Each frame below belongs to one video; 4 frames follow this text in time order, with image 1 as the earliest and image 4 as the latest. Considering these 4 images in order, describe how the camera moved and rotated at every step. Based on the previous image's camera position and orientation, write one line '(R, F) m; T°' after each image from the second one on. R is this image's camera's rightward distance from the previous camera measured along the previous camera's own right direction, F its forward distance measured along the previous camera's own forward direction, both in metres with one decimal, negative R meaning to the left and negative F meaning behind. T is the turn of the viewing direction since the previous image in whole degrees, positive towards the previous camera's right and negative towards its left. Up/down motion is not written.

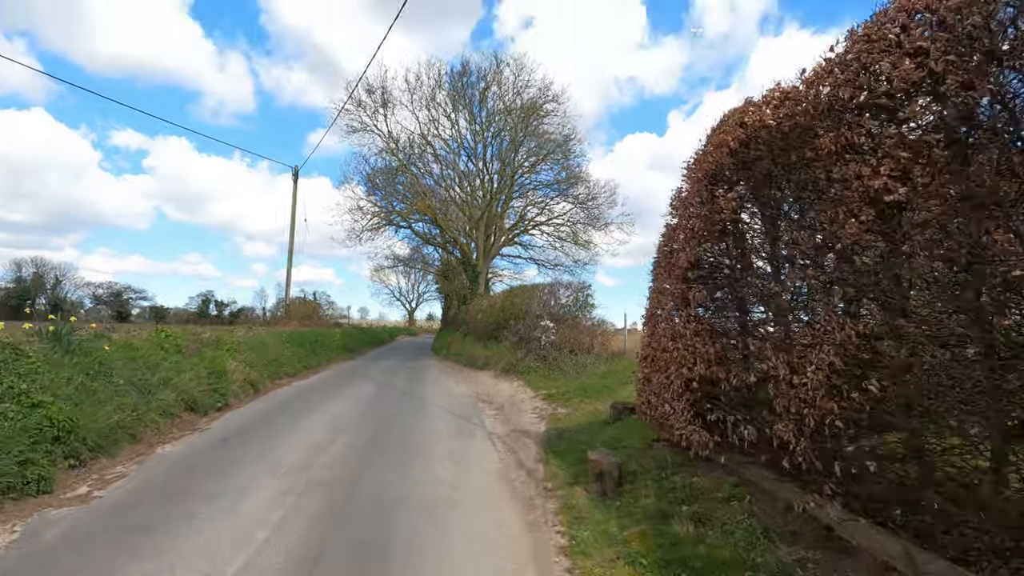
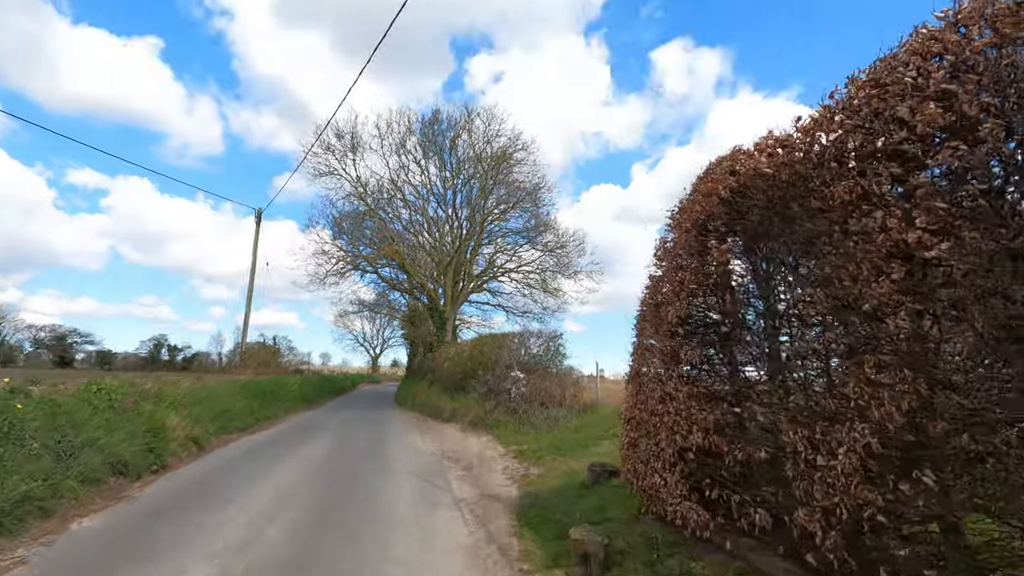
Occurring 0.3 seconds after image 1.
(-0.1, +0.5) m; +4°
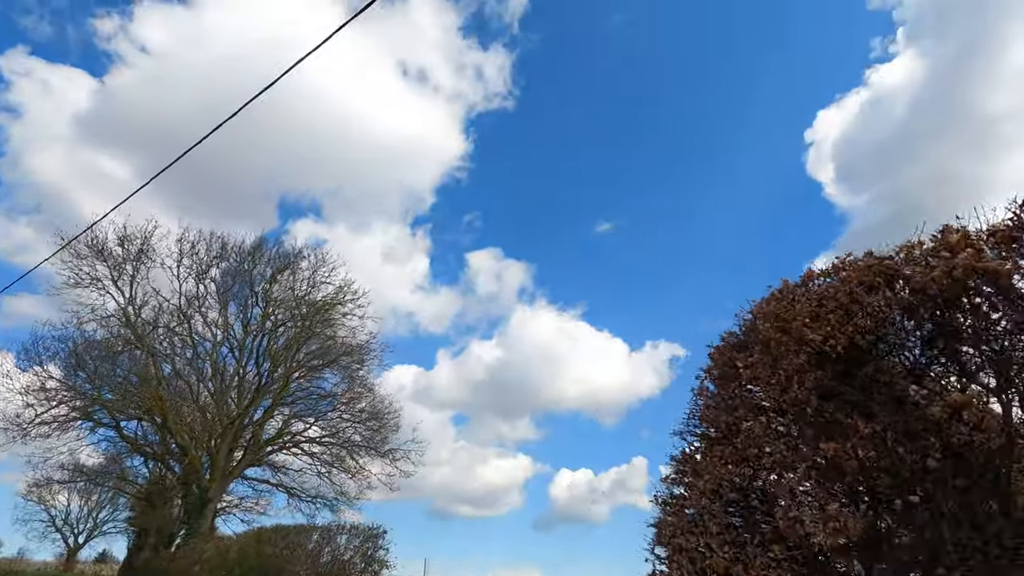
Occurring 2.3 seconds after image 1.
(-0.9, +3.1) m; +20°
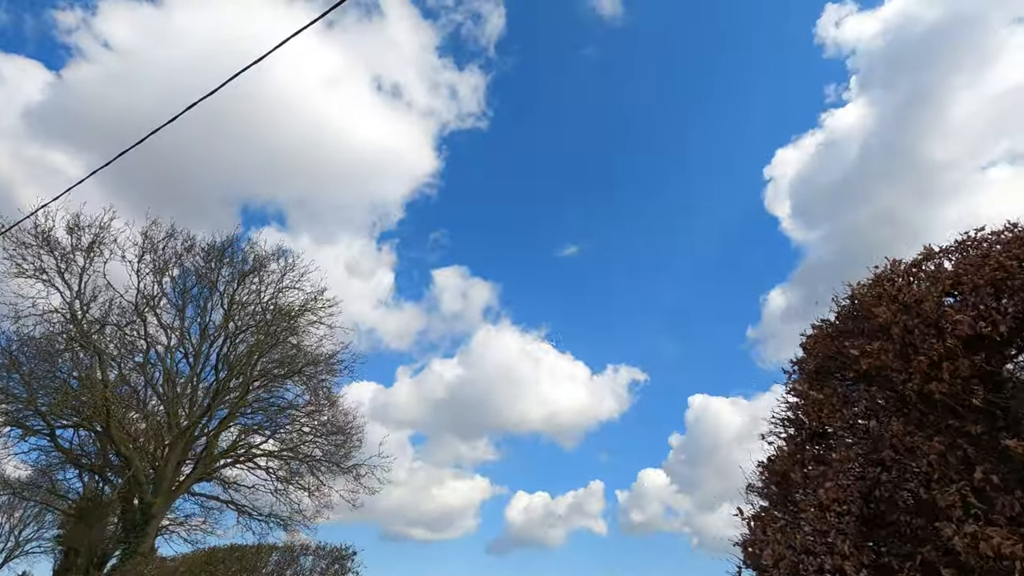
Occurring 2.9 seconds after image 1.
(-0.6, +0.7) m; +4°
